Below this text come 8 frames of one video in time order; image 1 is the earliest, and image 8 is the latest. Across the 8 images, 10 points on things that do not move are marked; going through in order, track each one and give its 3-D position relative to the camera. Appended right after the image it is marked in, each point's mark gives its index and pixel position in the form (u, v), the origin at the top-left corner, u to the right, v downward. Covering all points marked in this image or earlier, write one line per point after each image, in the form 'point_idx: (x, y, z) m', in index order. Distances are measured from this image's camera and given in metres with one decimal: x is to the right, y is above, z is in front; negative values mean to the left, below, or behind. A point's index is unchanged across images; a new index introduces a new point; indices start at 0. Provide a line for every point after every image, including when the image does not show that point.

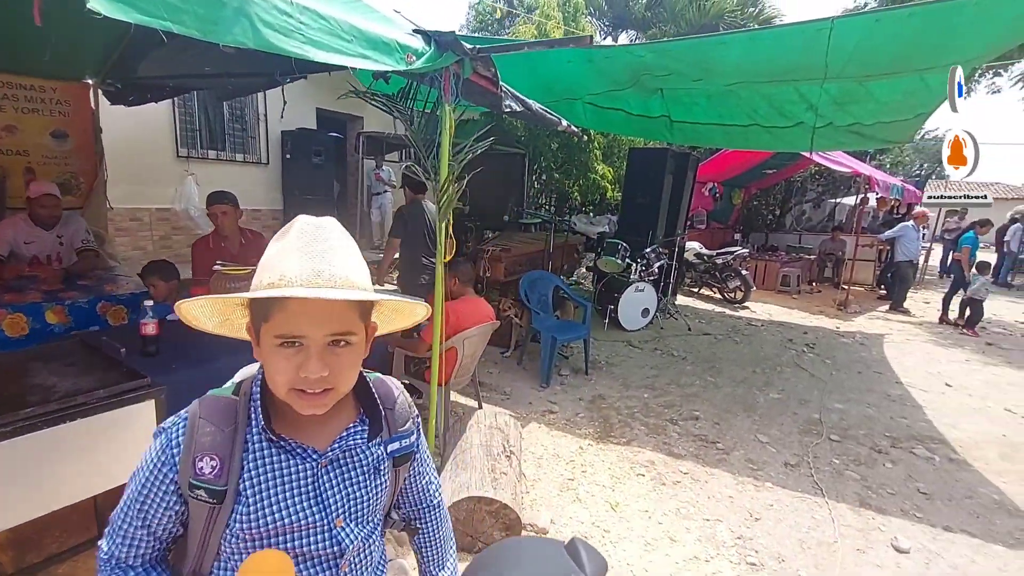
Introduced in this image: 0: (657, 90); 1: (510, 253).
0: (+1.5, +2.0, +5.3) m
1: (0.0, +0.3, +4.7) m
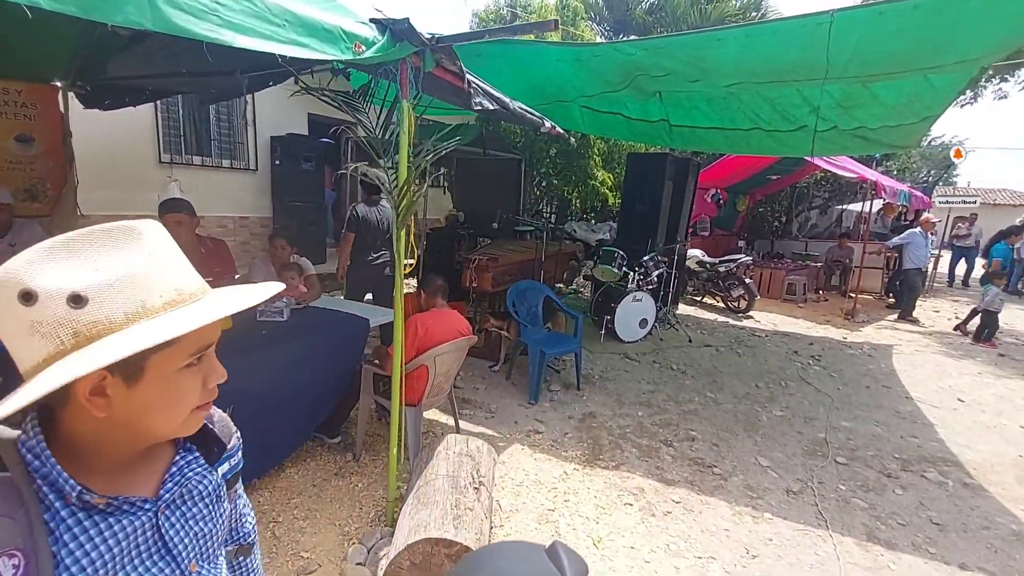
0: (+1.4, +1.9, +5.1) m
1: (-0.1, +0.2, +4.5) m
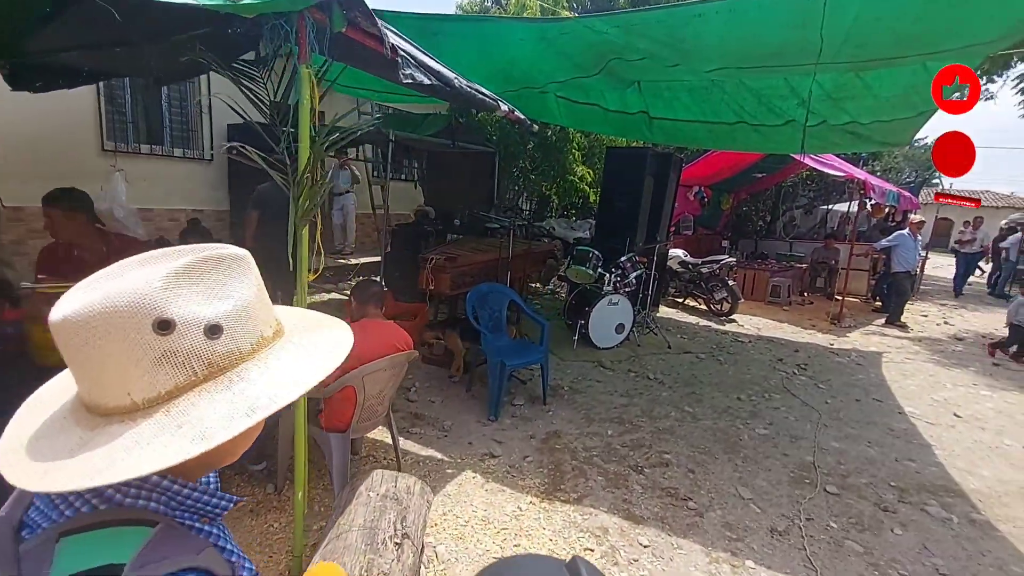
0: (+1.1, +1.8, +4.7) m
1: (-0.4, +0.2, +4.0) m
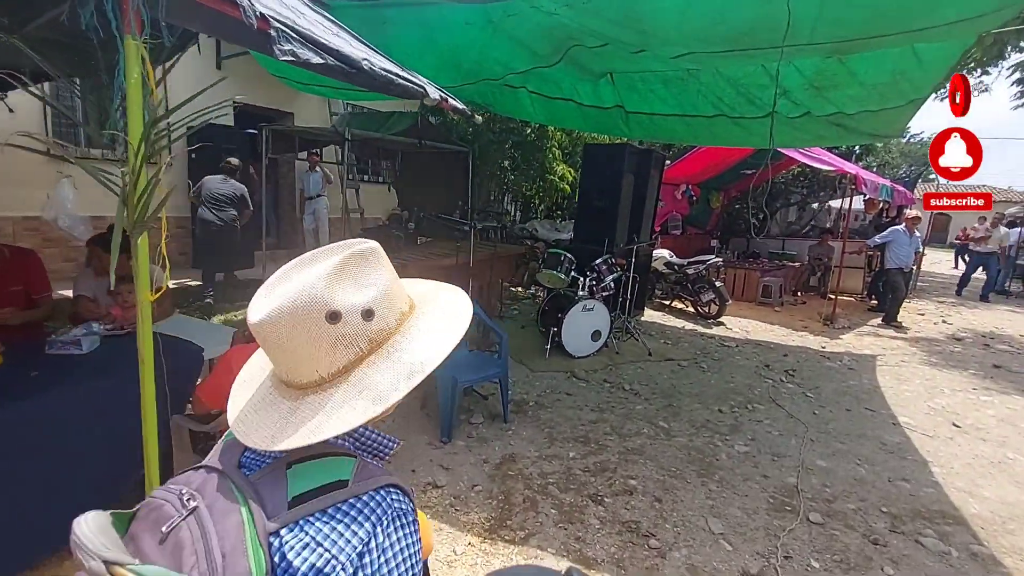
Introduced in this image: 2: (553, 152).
0: (+0.8, +1.8, +4.4) m
1: (-0.7, +0.1, +3.7) m
2: (+0.7, +2.2, +8.4) m
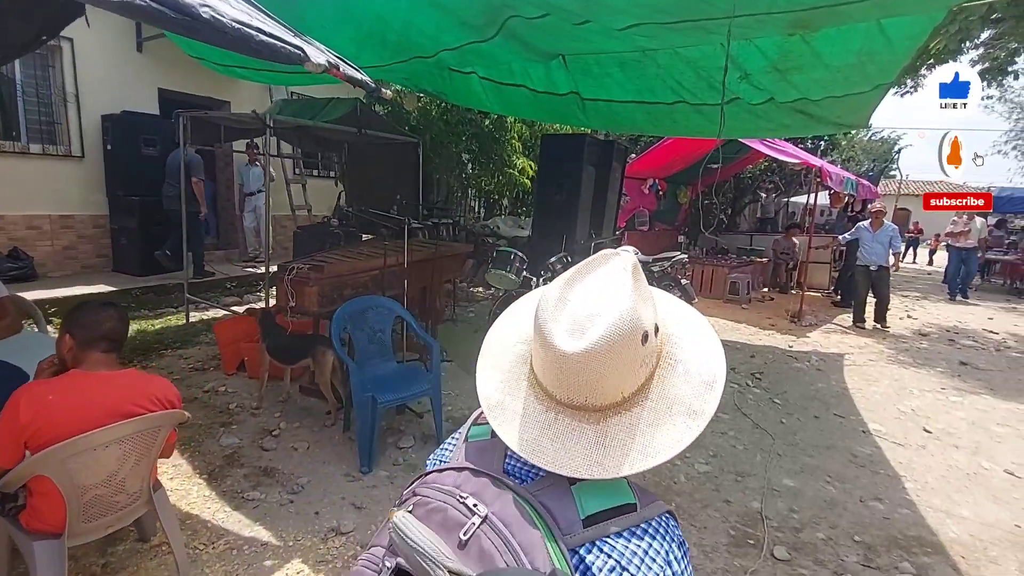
0: (+0.3, +1.8, +3.9) m
1: (-1.2, +0.1, +3.2) m
2: (0.0, +2.2, +8.0) m
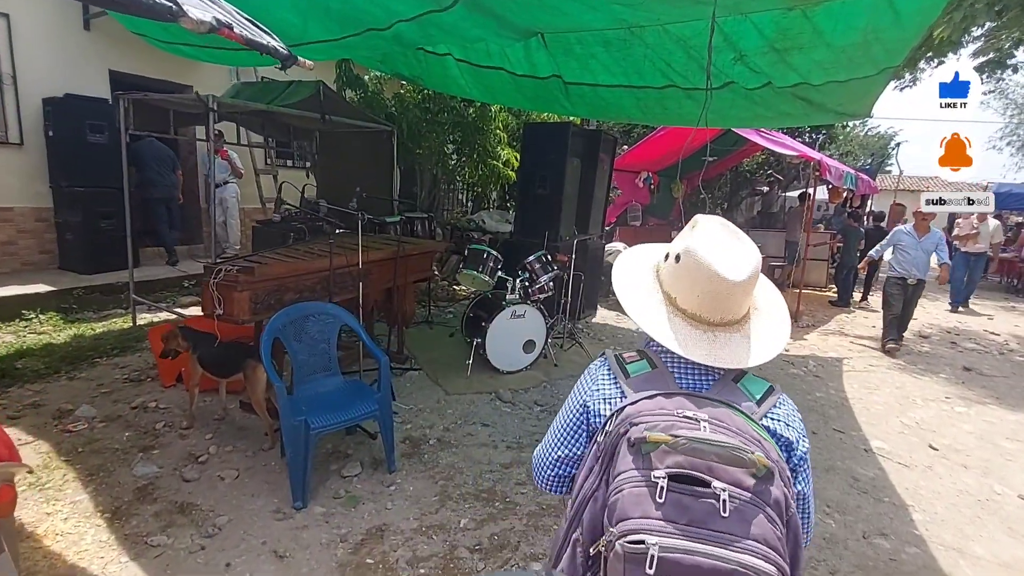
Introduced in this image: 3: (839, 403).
0: (+0.1, +1.8, +3.5) m
1: (-1.4, +0.1, +2.8) m
2: (-0.2, +2.2, +7.6) m
3: (+2.8, -1.0, +4.4) m
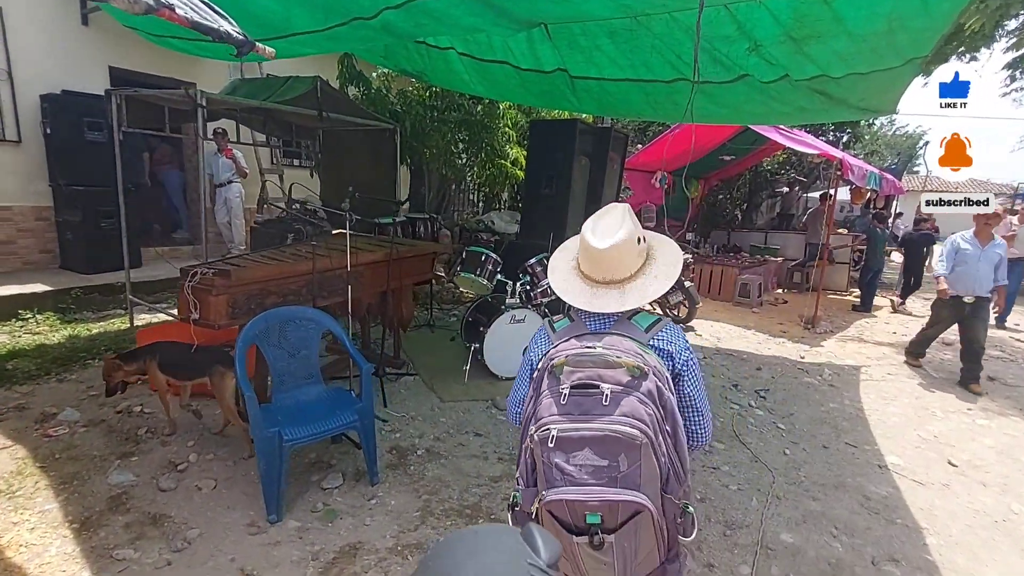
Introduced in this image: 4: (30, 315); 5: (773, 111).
0: (0.0, +1.7, +3.4) m
1: (-1.4, +0.1, +2.7) m
2: (-0.1, +2.2, +7.4) m
3: (+2.8, -1.0, +4.2) m
4: (-4.3, -0.2, +4.6) m
5: (+2.3, +1.6, +4.7) m
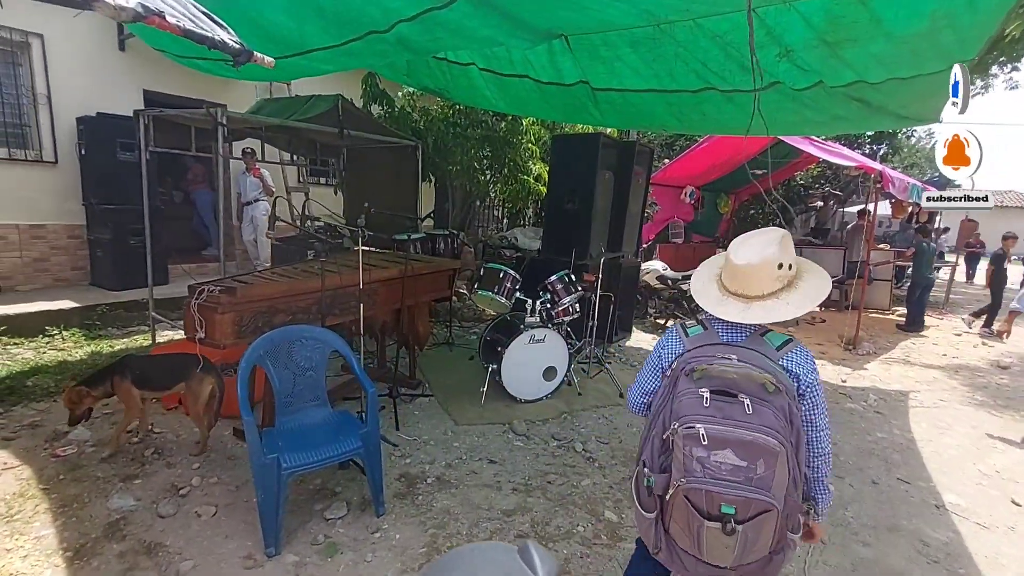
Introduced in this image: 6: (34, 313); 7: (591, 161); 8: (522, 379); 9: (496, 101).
0: (+0.2, +1.6, +3.3) m
1: (-1.4, 0.0, +2.6) m
2: (+0.2, +1.9, +7.3) m
3: (+2.9, -1.2, +3.8) m
4: (-4.1, -0.4, +4.7) m
5: (+2.5, +1.4, +4.5) m
6: (-4.2, -0.2, +4.6) m
7: (+0.8, +1.3, +5.3) m
8: (+0.1, -0.7, +4.0) m
9: (-0.2, +1.9, +5.3) m
